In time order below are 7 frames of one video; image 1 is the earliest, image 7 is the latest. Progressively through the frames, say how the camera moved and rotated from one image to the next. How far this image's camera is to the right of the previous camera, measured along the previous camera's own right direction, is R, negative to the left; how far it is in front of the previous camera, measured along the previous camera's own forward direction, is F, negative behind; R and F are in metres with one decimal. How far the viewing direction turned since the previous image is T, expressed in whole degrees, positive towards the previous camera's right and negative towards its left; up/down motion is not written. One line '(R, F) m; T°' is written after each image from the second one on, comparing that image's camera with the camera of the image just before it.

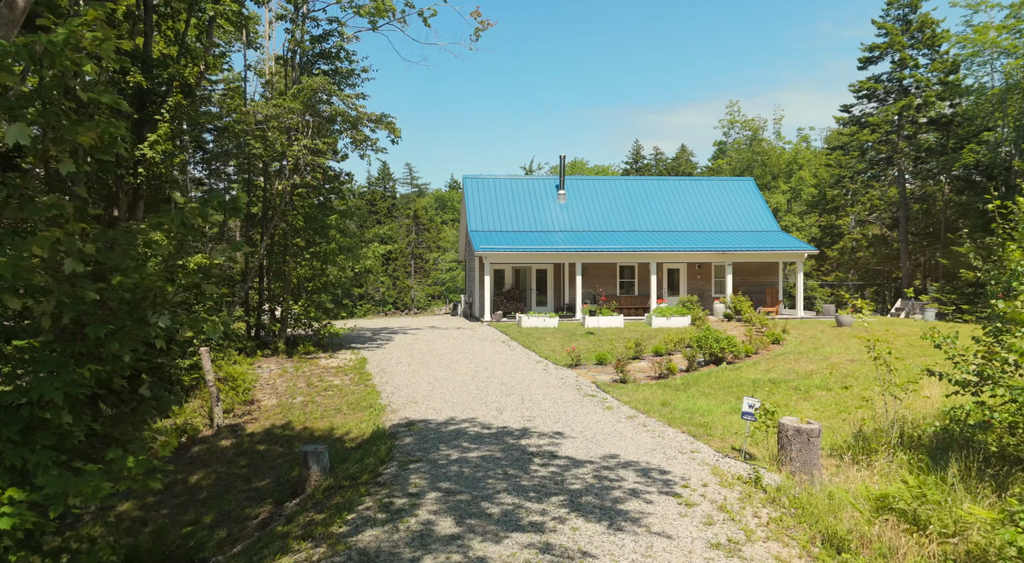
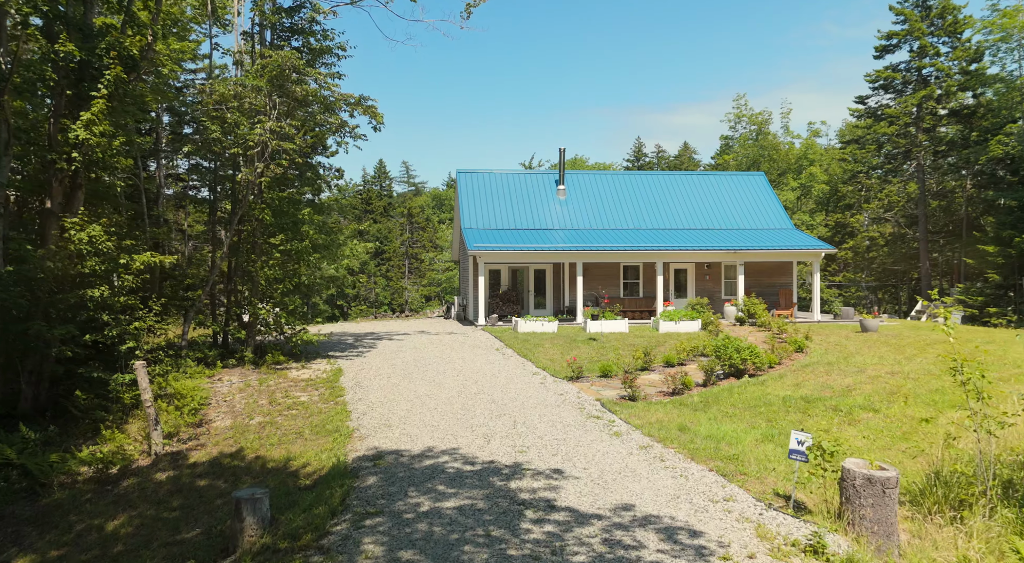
(+0.1, +1.8) m; 0°
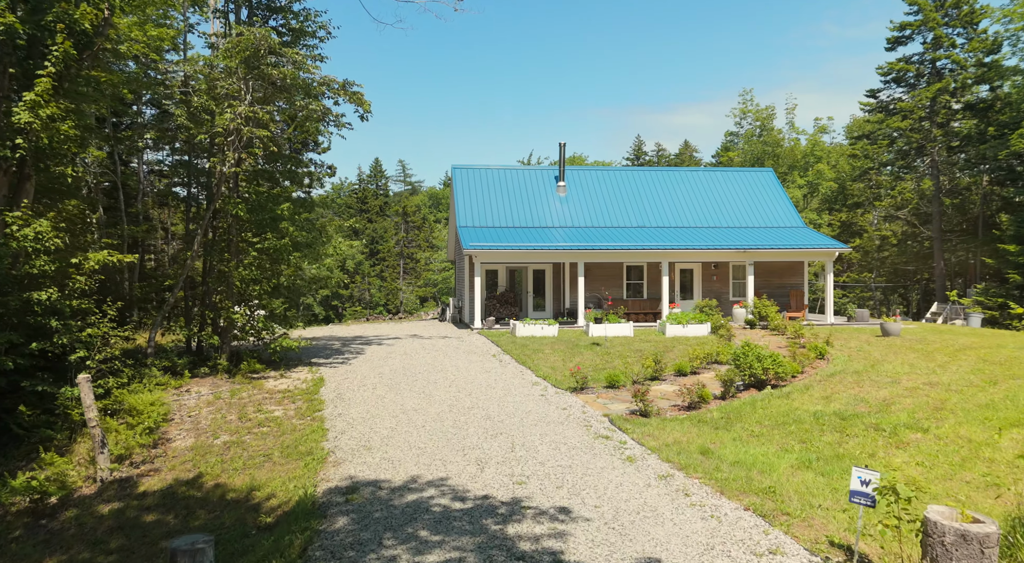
(0.0, +1.3) m; 0°
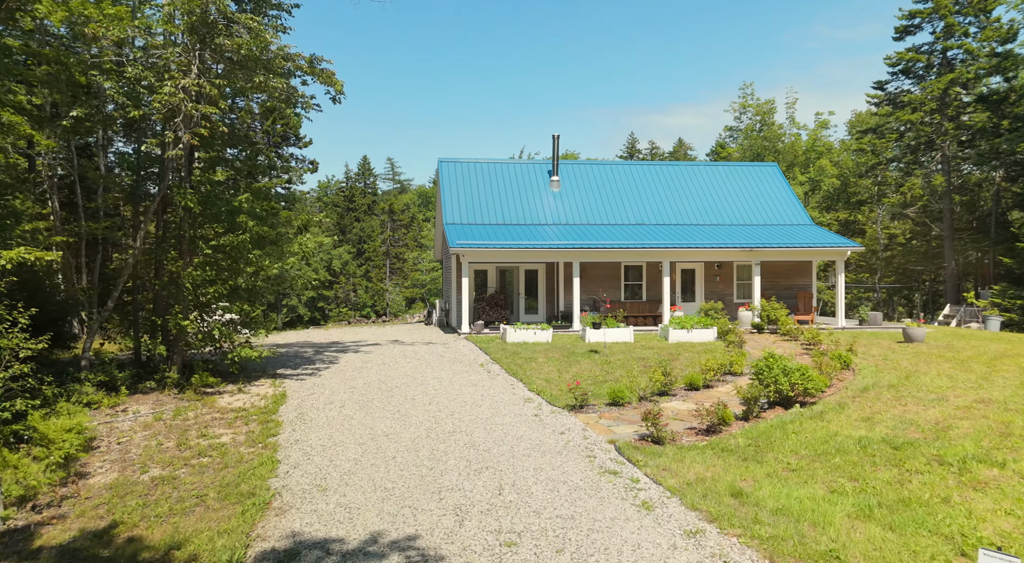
(0.0, +1.6) m; +1°
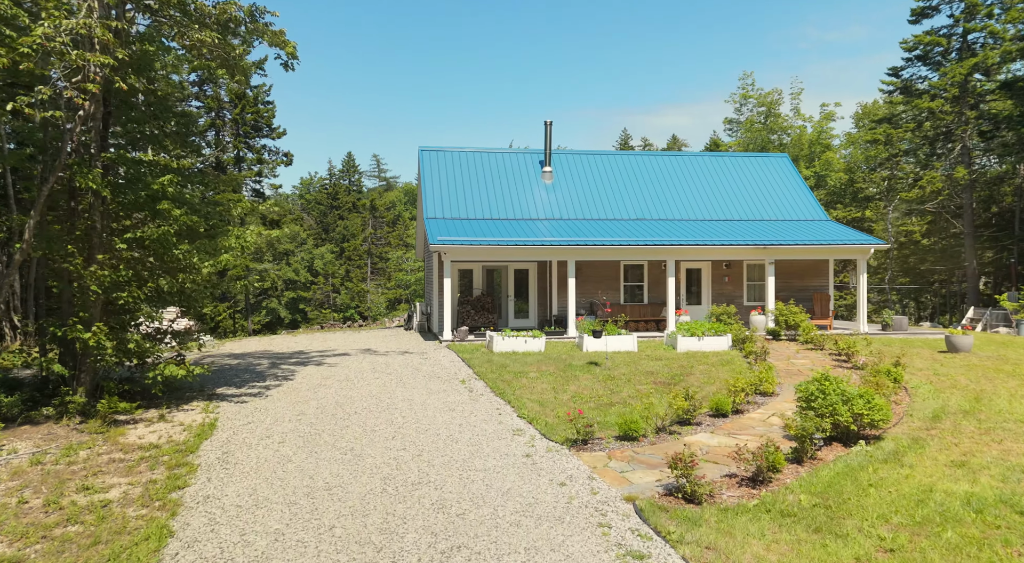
(+0.1, +2.3) m; +1°
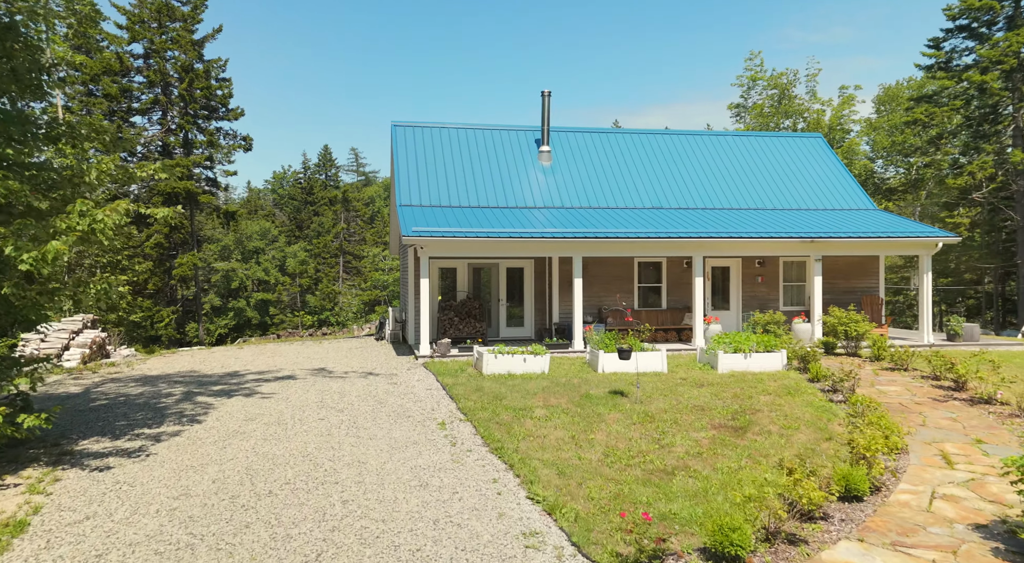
(-0.2, +3.8) m; +1°
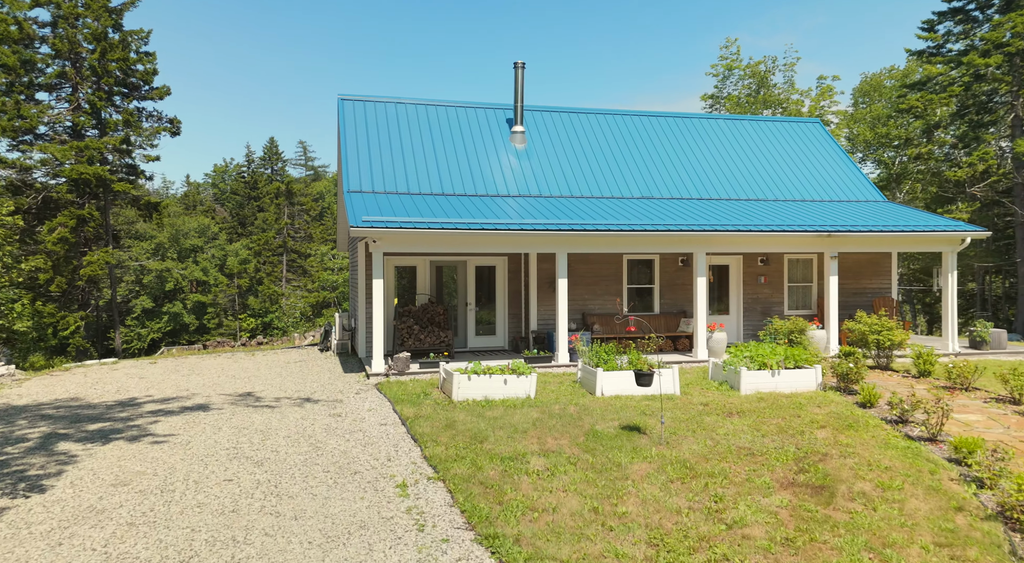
(-0.3, +2.7) m; +4°
